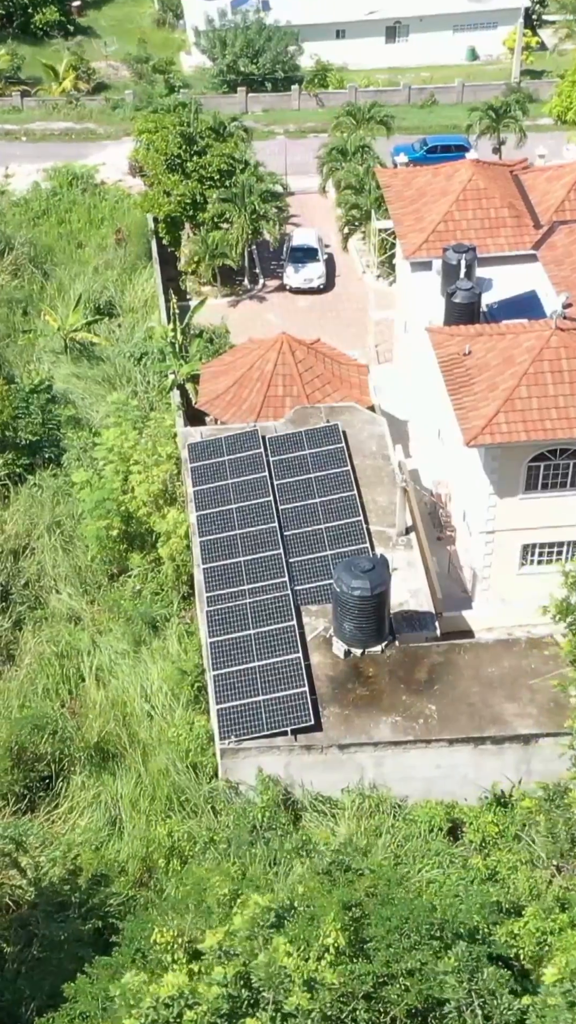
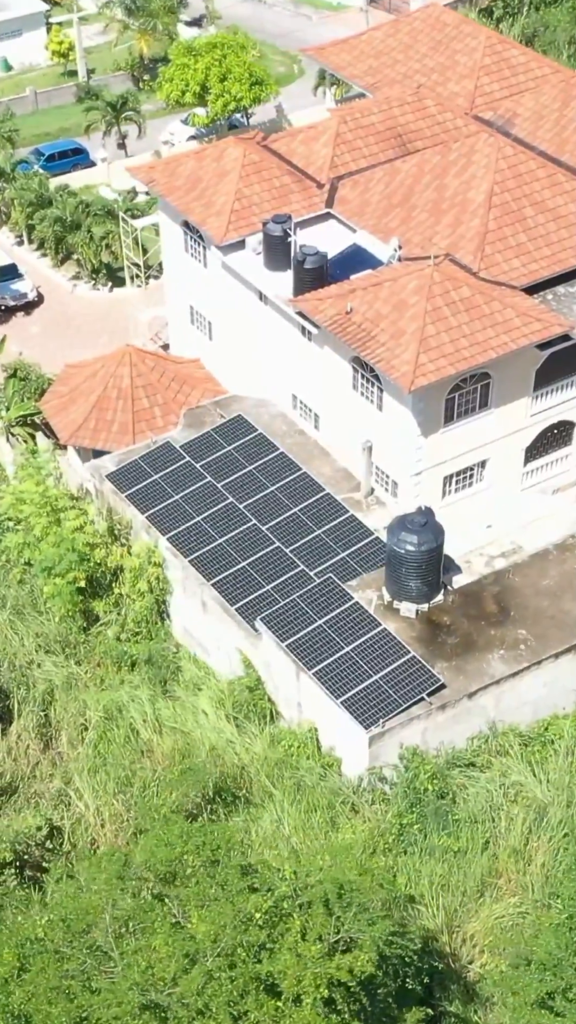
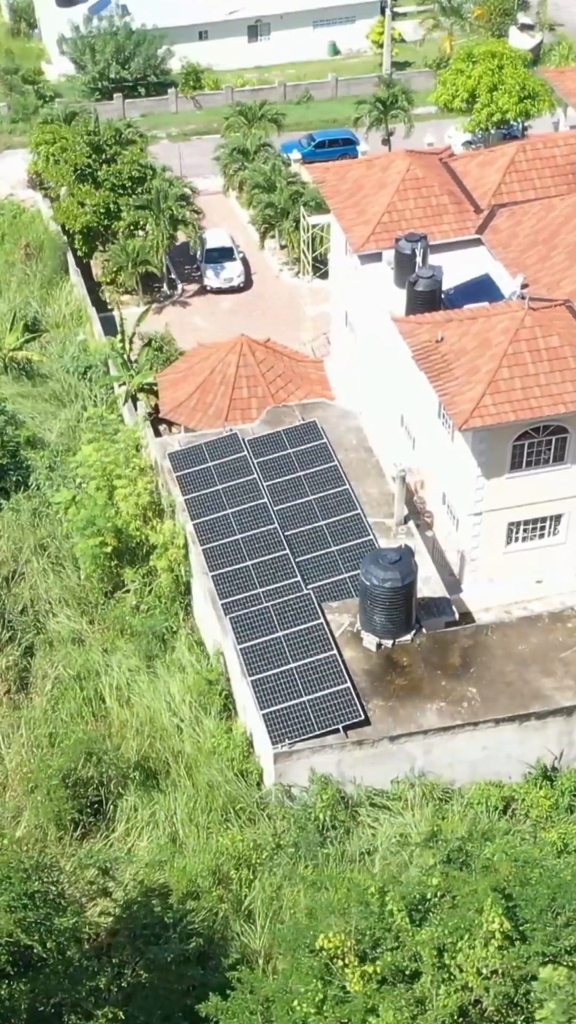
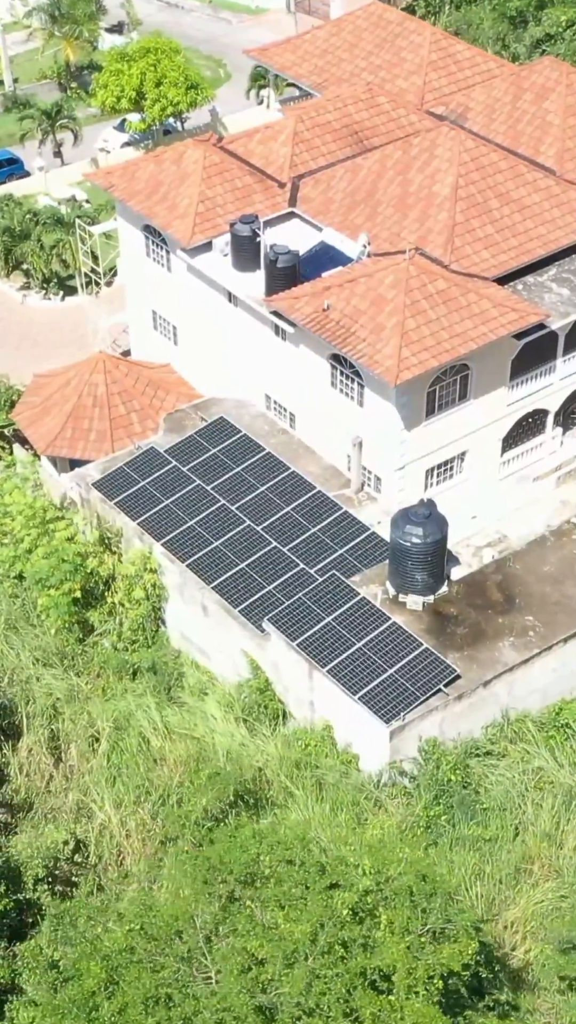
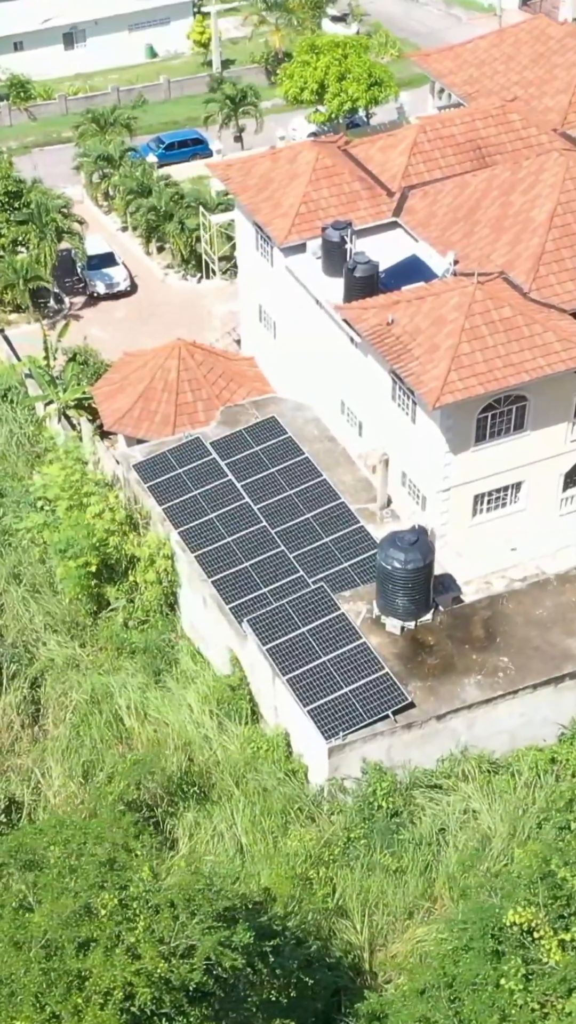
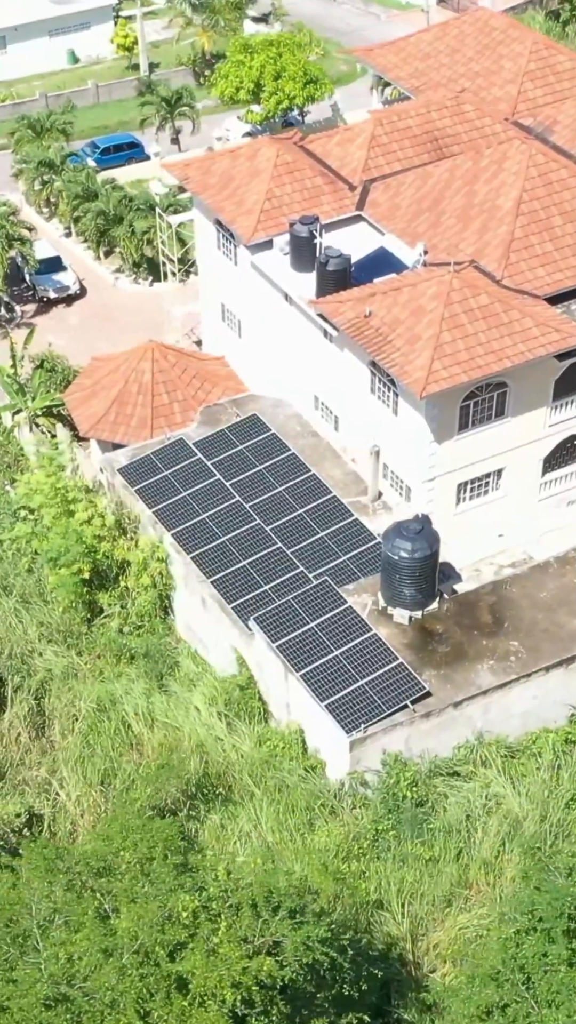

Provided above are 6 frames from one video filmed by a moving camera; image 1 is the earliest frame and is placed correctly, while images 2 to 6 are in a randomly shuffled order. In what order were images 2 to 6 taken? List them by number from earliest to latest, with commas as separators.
3, 5, 6, 2, 4
